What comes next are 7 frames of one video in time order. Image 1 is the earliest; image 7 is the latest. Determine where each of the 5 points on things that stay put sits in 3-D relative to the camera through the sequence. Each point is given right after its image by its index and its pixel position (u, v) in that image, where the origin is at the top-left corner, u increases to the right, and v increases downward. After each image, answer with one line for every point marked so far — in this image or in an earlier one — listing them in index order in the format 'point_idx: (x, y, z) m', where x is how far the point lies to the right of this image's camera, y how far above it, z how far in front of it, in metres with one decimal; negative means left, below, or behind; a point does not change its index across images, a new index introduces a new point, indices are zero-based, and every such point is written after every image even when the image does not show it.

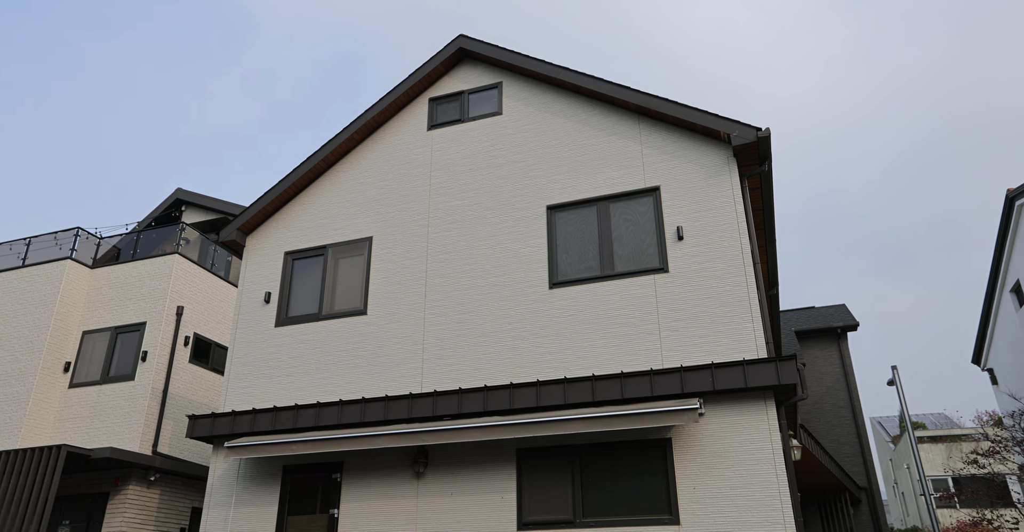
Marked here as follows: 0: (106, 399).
0: (-9.0, -3.0, +17.1) m
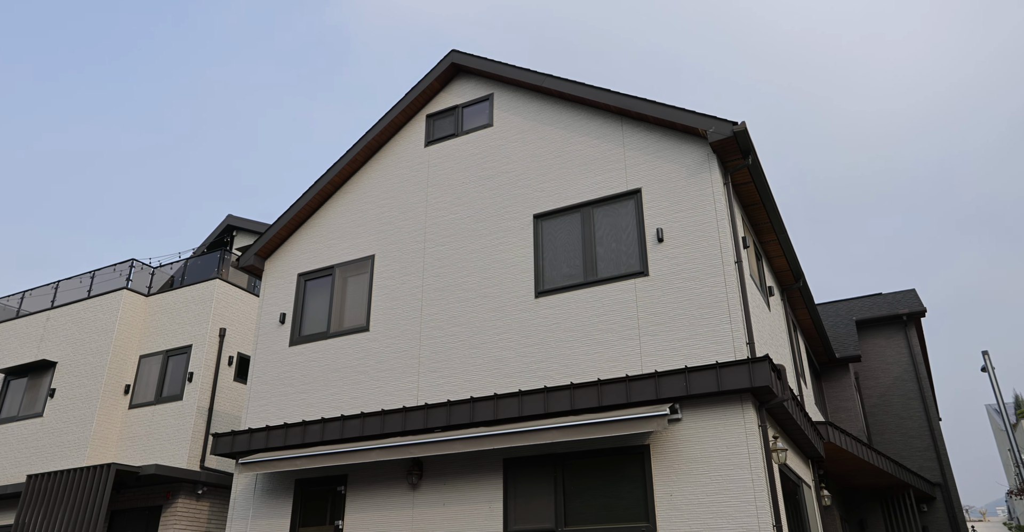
0: (-8.4, -3.6, +18.3) m
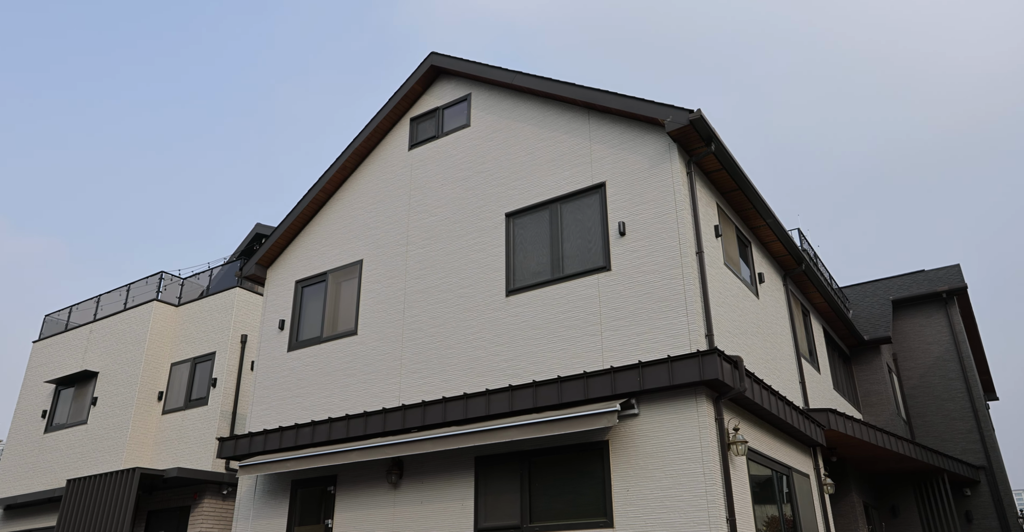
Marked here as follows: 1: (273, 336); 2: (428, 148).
0: (-8.1, -3.9, +19.2) m
1: (-4.8, -1.4, +15.5) m
2: (-1.6, +2.3, +14.7) m
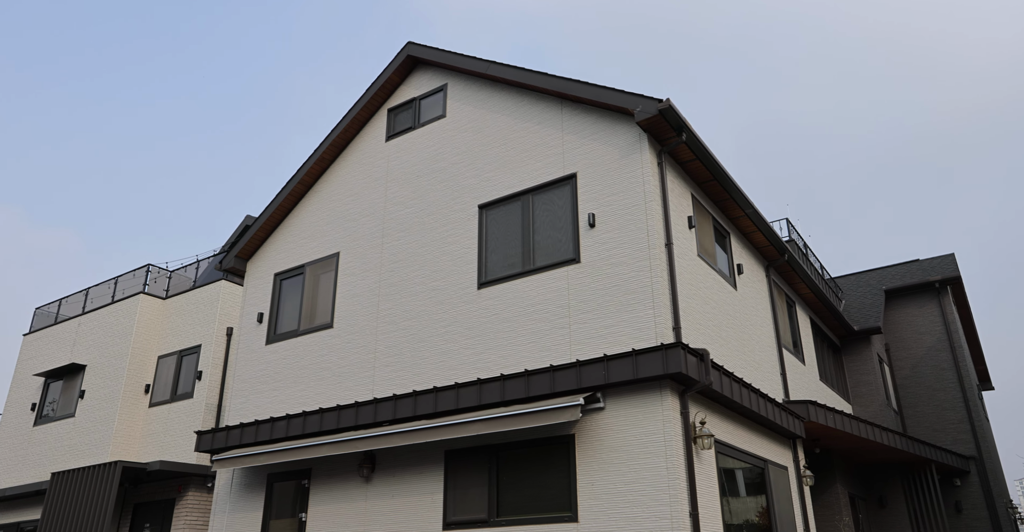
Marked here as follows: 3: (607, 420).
0: (-8.5, -3.8, +19.2) m
1: (-5.2, -1.3, +15.4) m
2: (-2.0, +2.4, +14.6) m
3: (+1.3, -2.1, +10.3) m
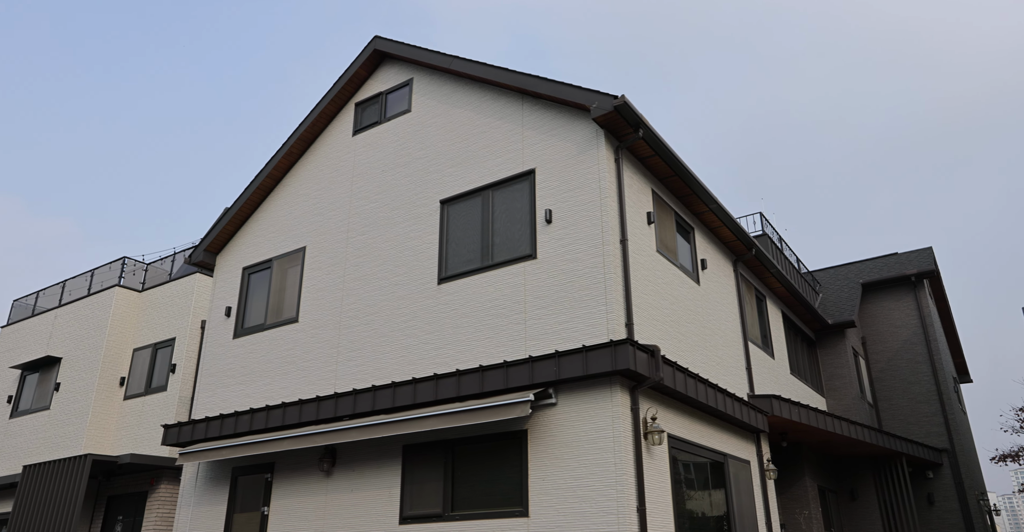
0: (-9.1, -3.6, +19.2) m
1: (-5.9, -1.2, +15.4) m
2: (-2.7, +2.5, +14.5) m
3: (+0.6, -2.0, +10.3) m
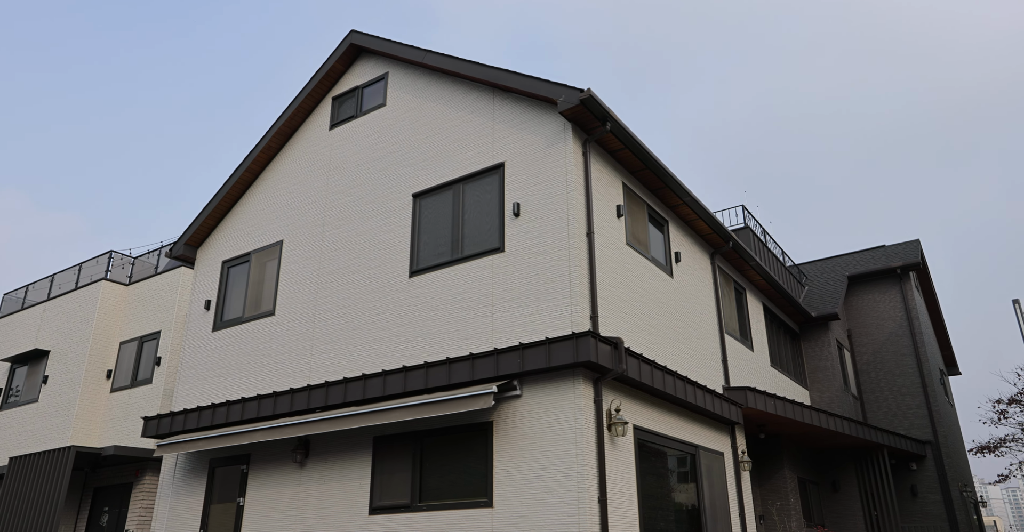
0: (-9.6, -3.4, +19.4) m
1: (-6.3, -1.0, +15.6) m
2: (-3.2, +2.6, +14.6) m
3: (+0.2, -1.9, +10.4) m
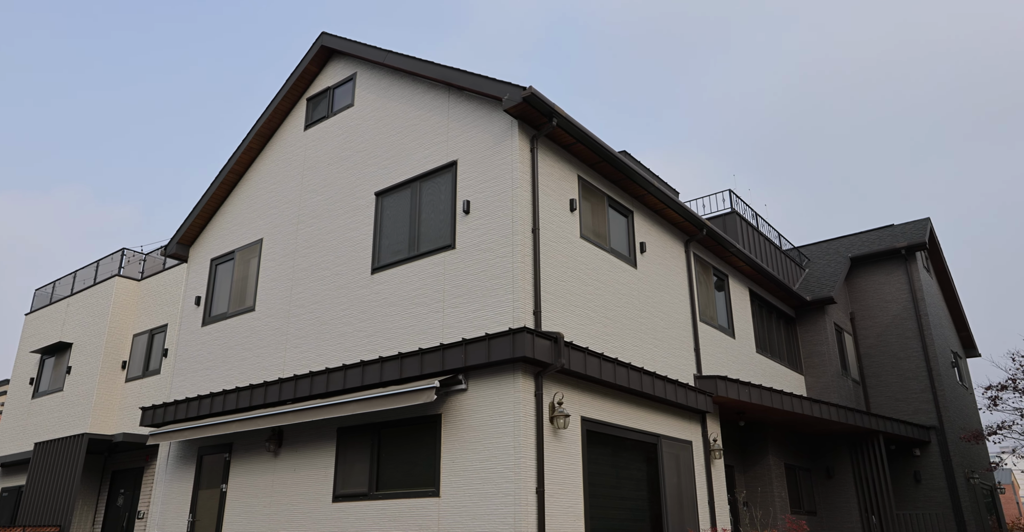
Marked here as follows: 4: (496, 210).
0: (-9.7, -3.3, +20.4) m
1: (-6.8, -1.0, +16.3) m
2: (-3.7, +2.7, +15.0) m
3: (-0.6, -1.9, +10.8) m
4: (-0.2, +0.8, +11.4) m
